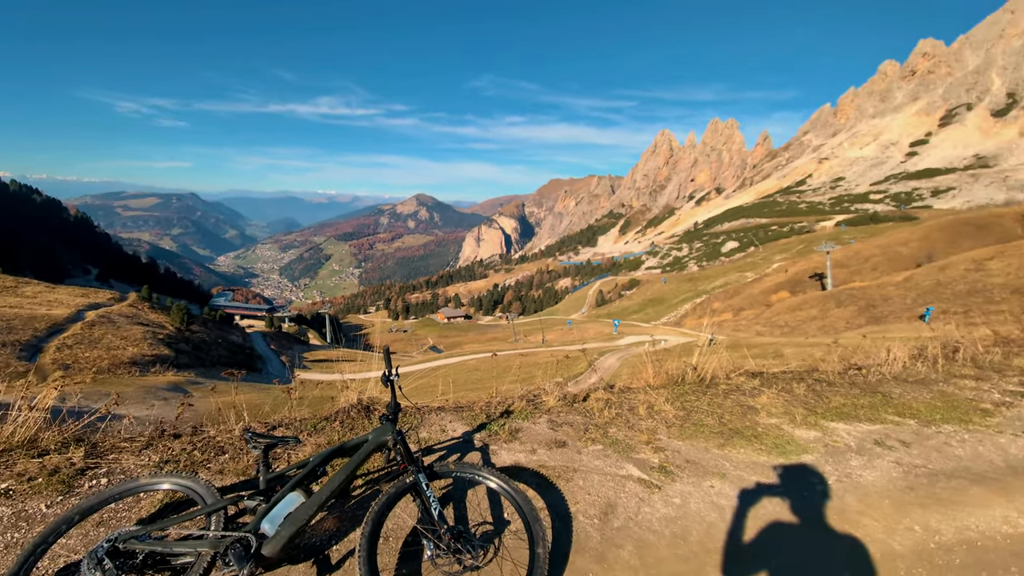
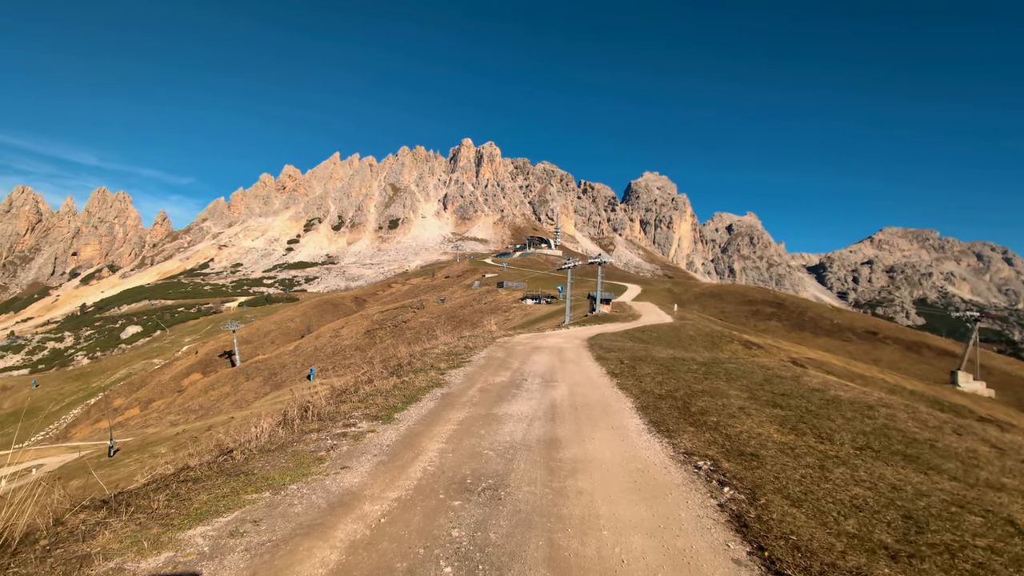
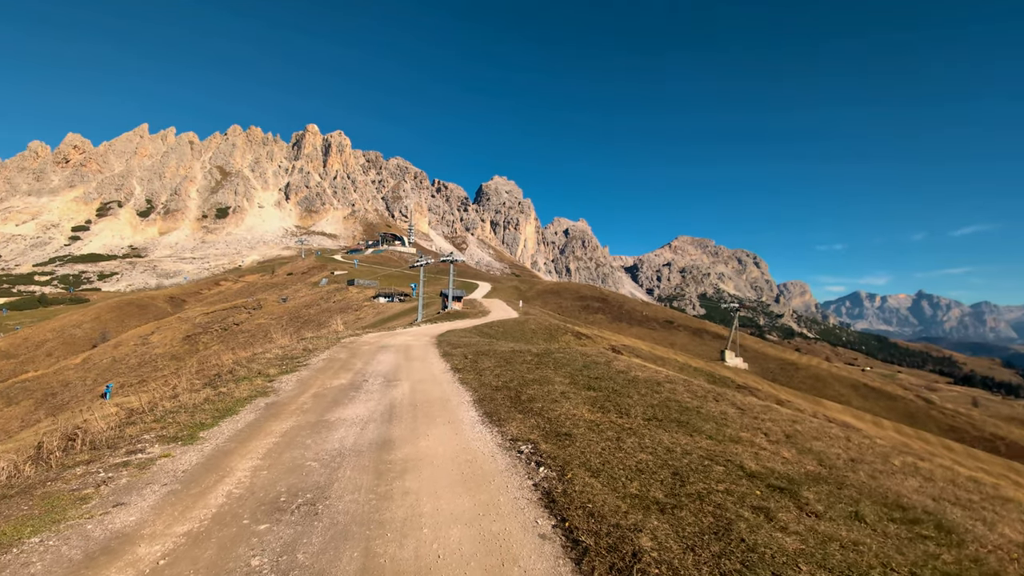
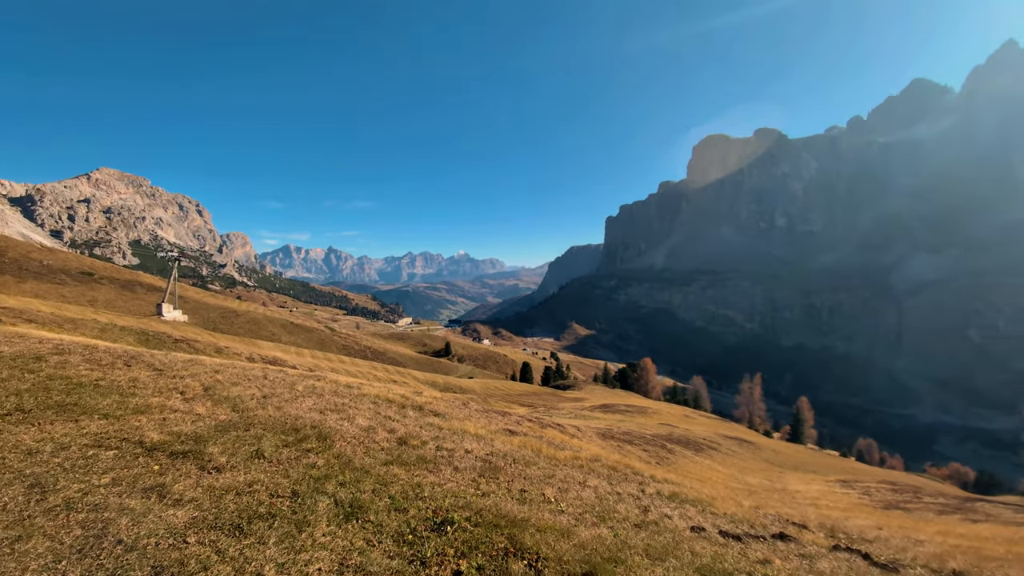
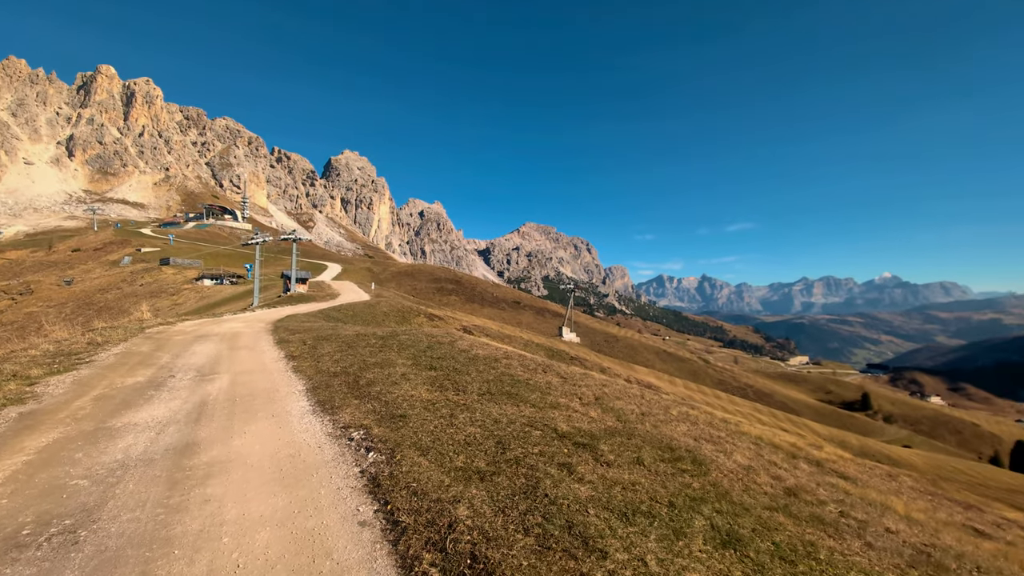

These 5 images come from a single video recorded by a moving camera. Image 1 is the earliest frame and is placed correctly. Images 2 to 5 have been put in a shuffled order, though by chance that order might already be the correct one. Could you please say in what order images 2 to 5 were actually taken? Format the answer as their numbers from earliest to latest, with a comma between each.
2, 3, 5, 4
